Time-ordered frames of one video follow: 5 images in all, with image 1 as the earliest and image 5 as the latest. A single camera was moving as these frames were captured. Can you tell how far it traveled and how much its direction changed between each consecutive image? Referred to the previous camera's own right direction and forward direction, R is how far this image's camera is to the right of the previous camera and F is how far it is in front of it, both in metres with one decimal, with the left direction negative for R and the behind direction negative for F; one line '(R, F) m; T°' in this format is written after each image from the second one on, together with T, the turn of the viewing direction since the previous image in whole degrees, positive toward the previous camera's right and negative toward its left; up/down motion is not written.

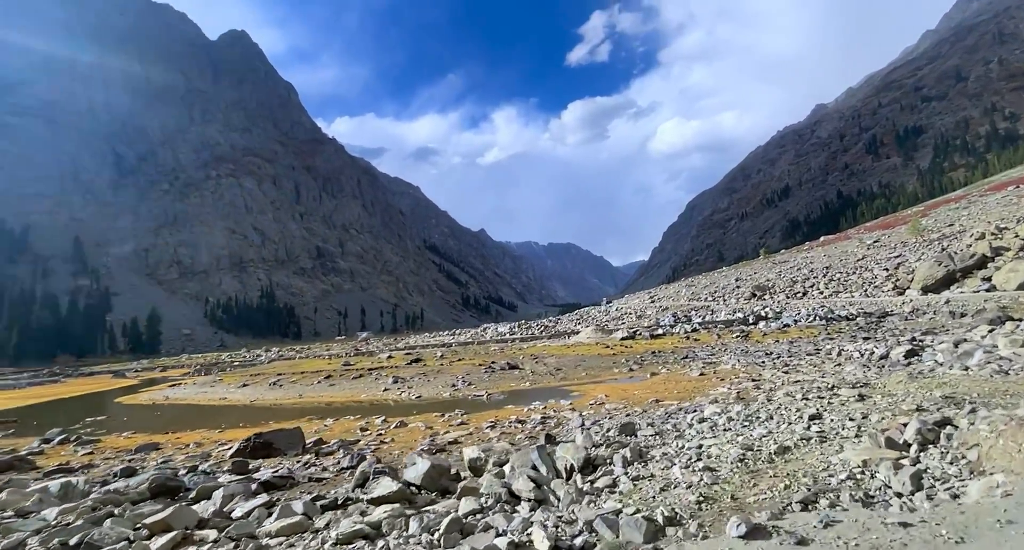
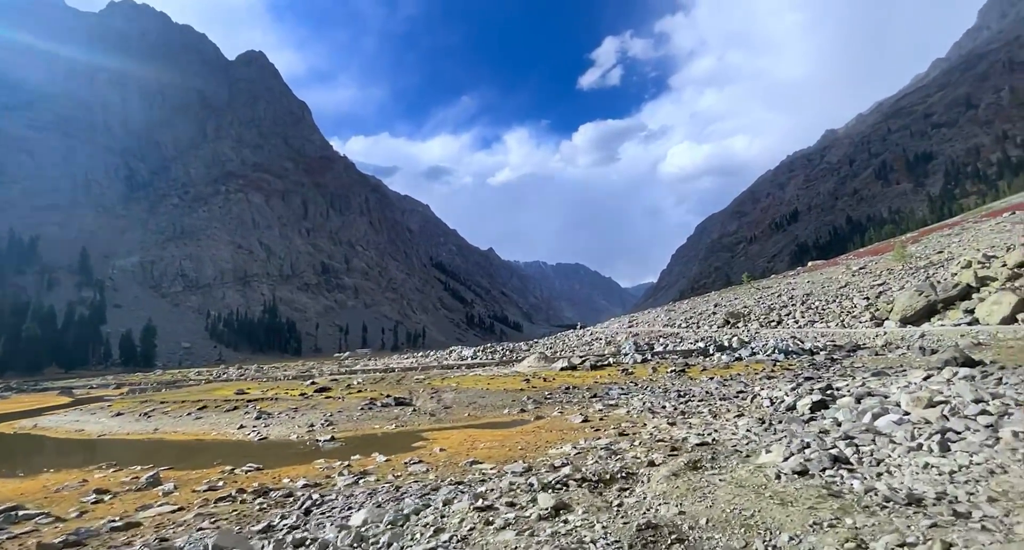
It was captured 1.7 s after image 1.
(+4.2, +2.1) m; -1°
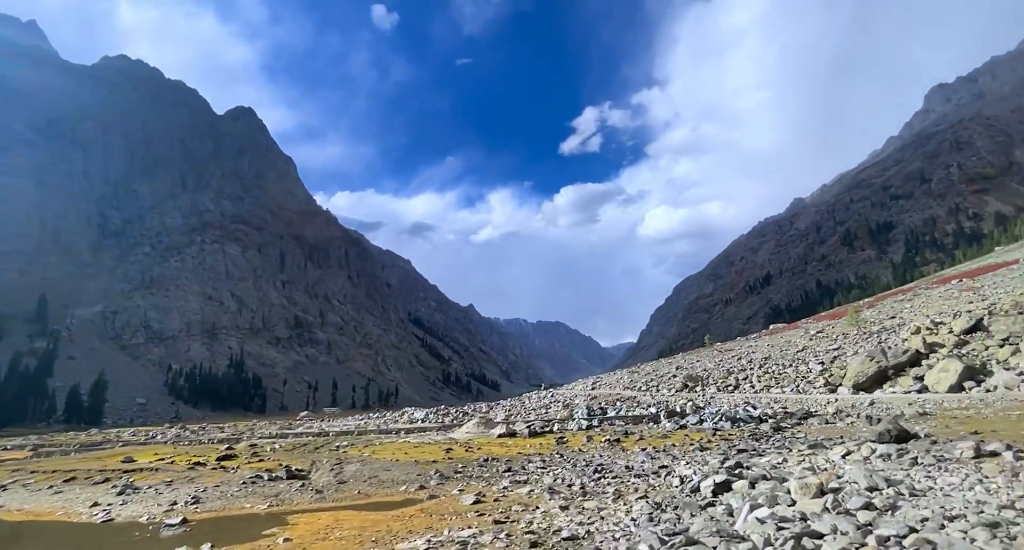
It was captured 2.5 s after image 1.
(+2.2, +0.9) m; +2°
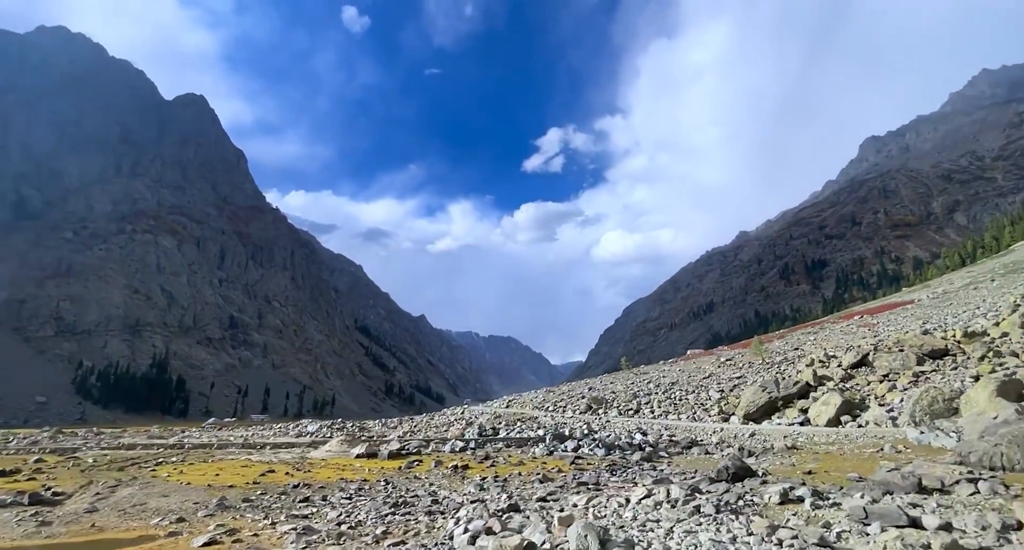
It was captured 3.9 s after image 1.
(+3.8, +1.4) m; +5°
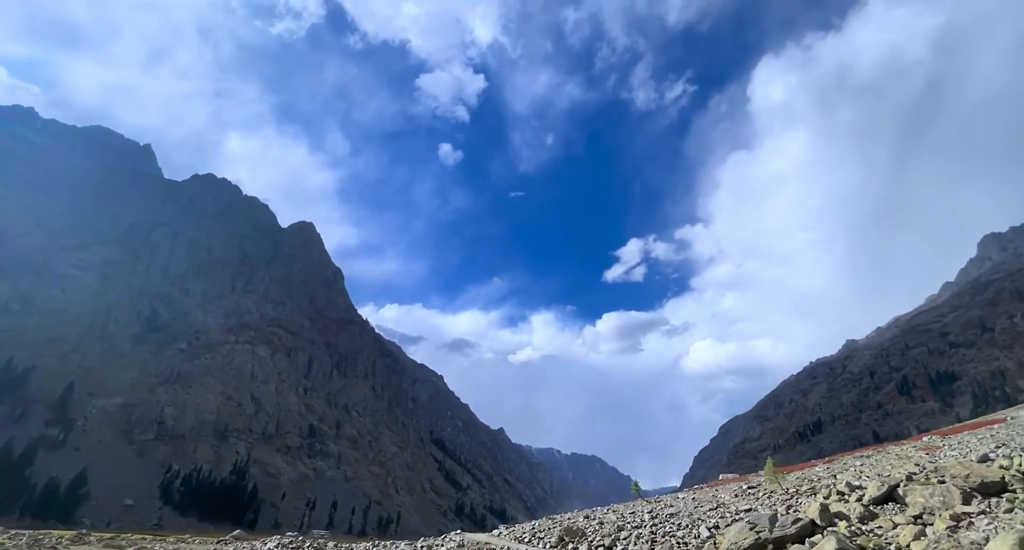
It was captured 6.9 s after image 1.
(+8.9, +2.8) m; -10°
